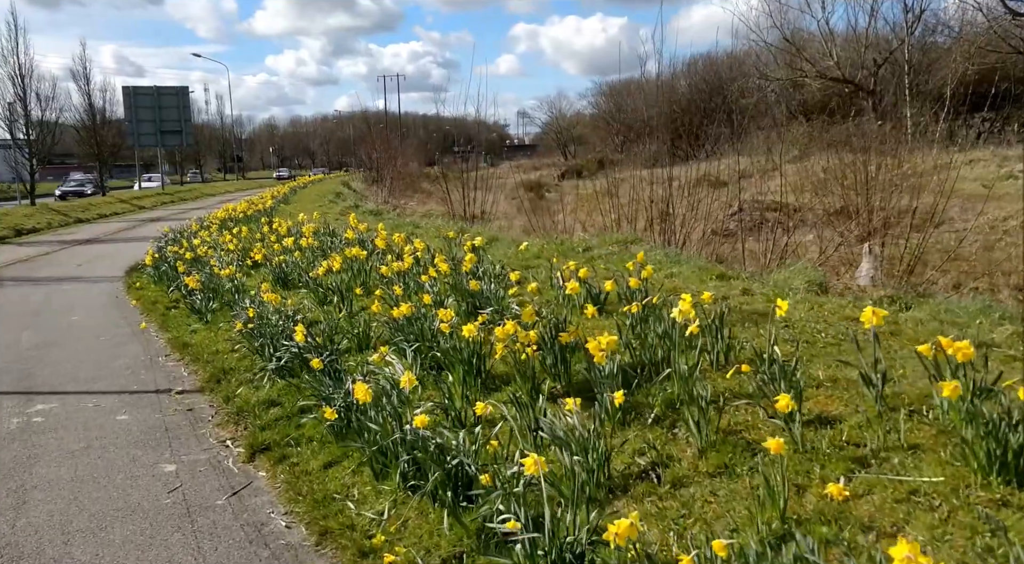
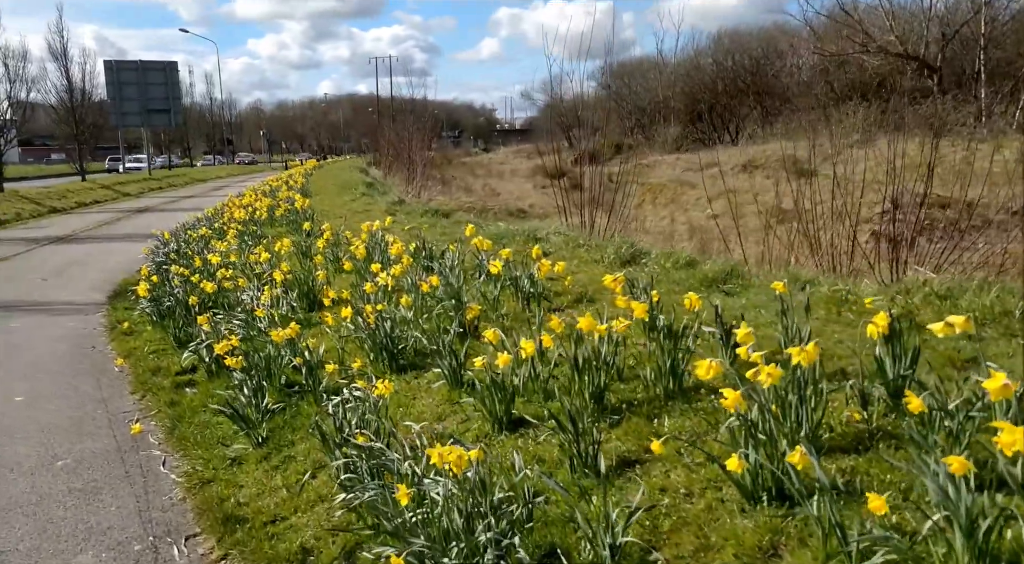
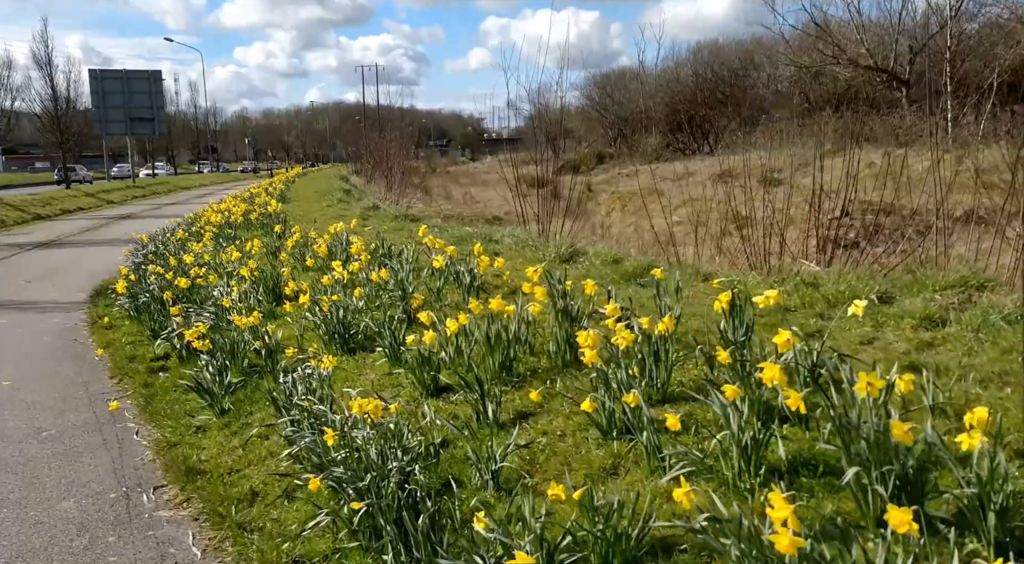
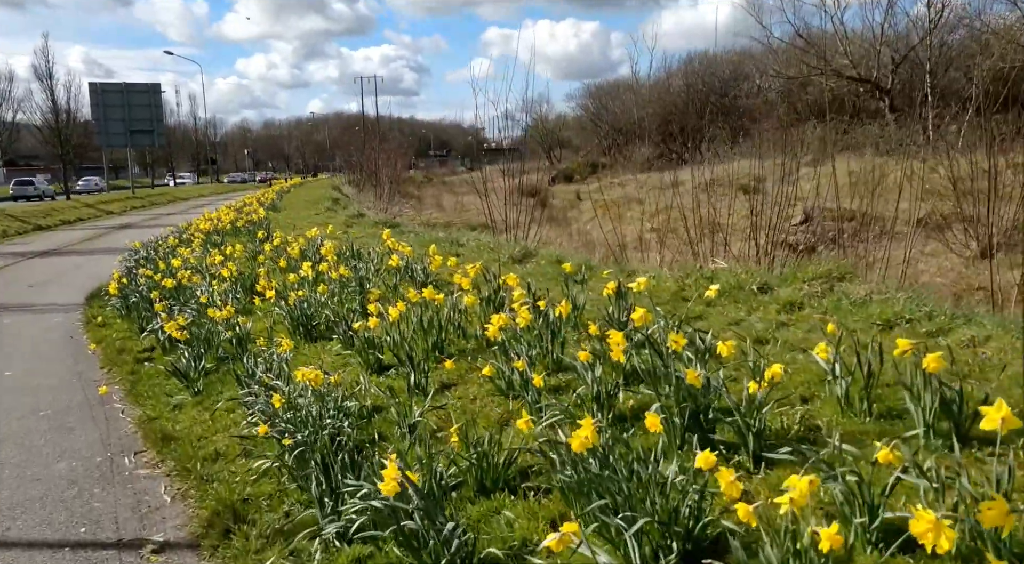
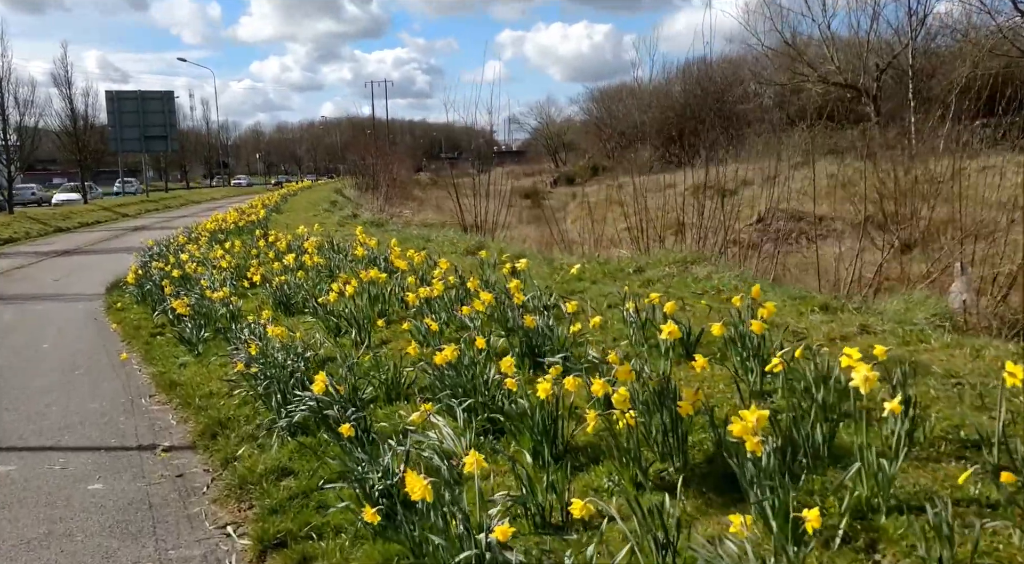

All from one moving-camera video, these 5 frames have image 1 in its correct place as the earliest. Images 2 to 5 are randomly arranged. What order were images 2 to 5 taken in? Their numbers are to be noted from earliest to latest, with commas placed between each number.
5, 4, 3, 2
